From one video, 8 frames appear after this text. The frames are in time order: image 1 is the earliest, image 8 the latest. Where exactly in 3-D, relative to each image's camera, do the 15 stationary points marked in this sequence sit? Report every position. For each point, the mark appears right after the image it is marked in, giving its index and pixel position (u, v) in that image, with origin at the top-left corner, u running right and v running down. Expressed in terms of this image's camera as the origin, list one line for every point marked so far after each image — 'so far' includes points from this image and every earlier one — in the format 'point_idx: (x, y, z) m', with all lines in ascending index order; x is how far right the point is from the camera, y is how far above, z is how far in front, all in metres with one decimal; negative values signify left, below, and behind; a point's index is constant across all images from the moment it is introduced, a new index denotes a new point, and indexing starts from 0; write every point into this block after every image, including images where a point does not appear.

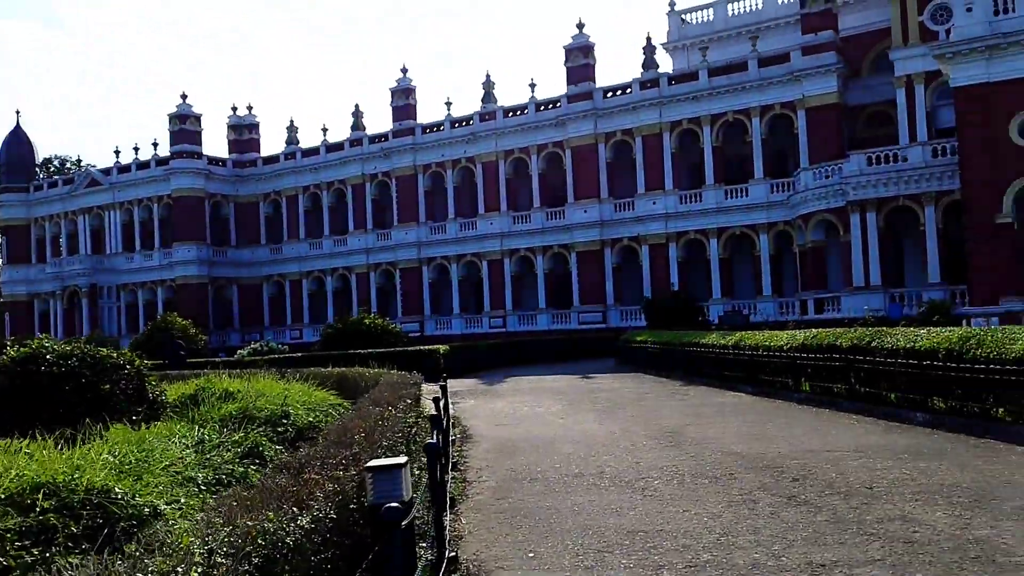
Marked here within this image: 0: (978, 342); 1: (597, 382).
0: (+4.8, -0.6, +9.3) m
1: (+1.6, -1.8, +17.1) m
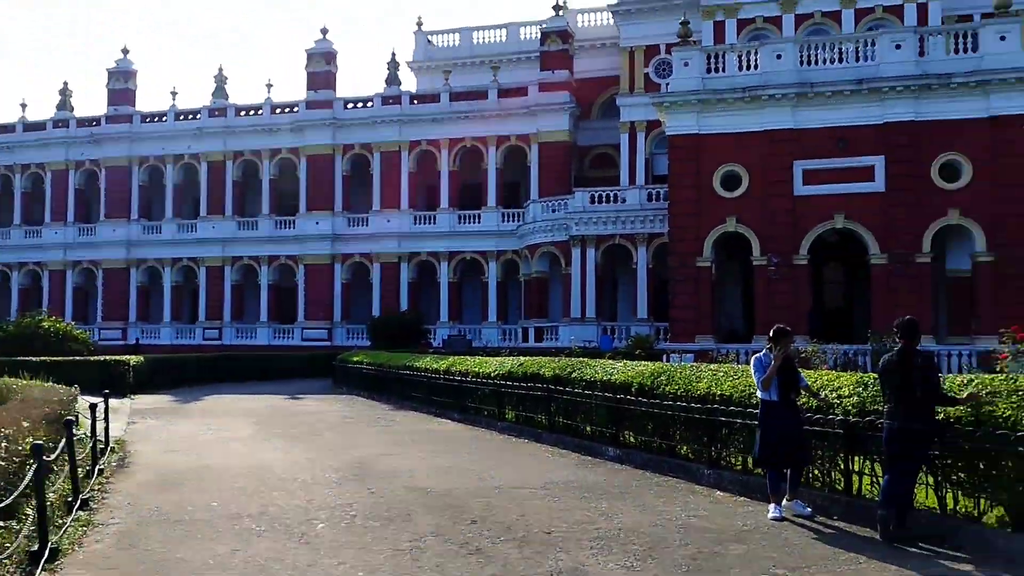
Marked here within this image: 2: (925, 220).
0: (+1.6, -1.0, +9.4) m
1: (-3.7, -2.0, +16.0) m
2: (+9.1, +1.5, +19.7) m
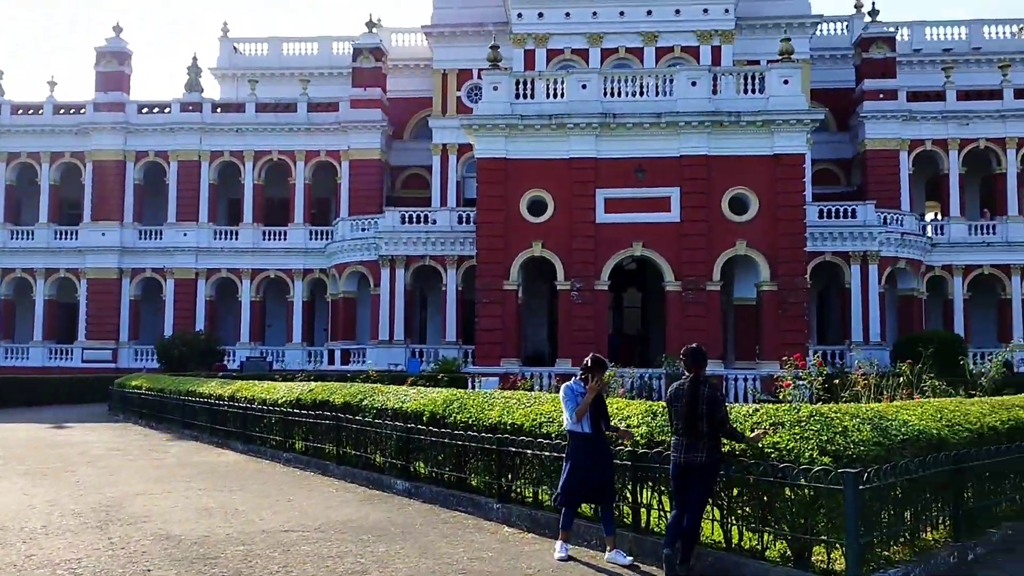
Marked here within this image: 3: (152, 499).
0: (-0.5, -1.2, +9.0) m
1: (-7.1, -2.3, +14.3) m
2: (+4.7, +0.9, +20.7) m
3: (-3.2, -1.8, +7.9) m
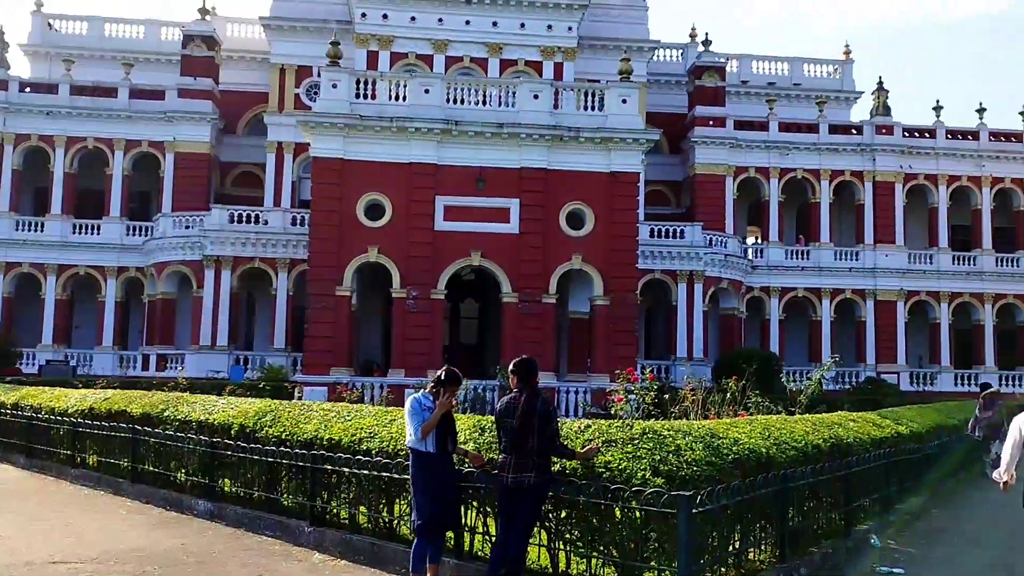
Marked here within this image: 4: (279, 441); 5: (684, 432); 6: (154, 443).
0: (-2.2, -1.2, +8.3) m
1: (-9.7, -2.1, +12.3) m
2: (+0.9, +0.6, +20.7) m
3: (-4.6, -1.7, +6.8) m
4: (-2.0, -1.3, +7.9) m
5: (+1.2, -1.0, +6.4) m
6: (-3.6, -1.6, +9.2) m
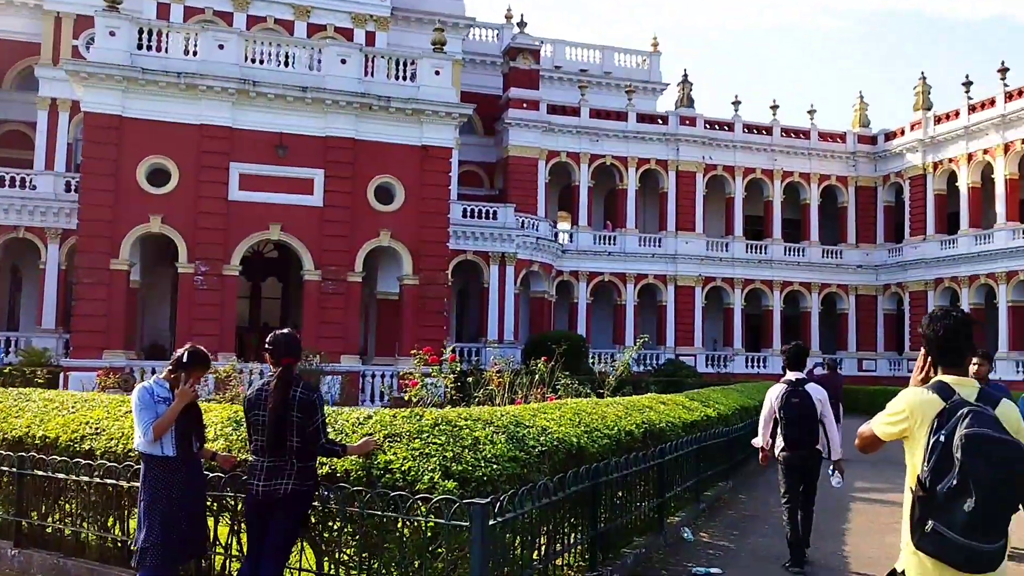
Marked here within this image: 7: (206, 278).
0: (-3.9, -0.9, +6.8) m
1: (-12.1, -1.7, +9.2) m
2: (-3.4, +1.0, +19.6) m
3: (-6.0, -1.5, +4.8) m
4: (-3.7, -1.1, +6.5) m
5: (-0.2, -0.8, +5.7) m
6: (-5.5, -1.3, +7.4) m
7: (-6.3, +0.2, +18.5) m
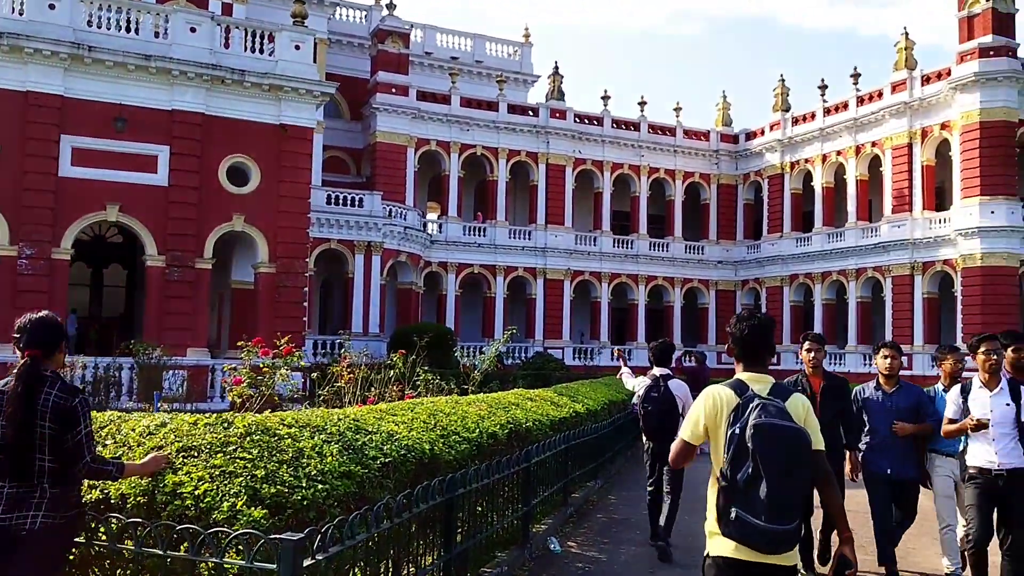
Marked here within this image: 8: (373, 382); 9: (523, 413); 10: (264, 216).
0: (-4.9, -0.8, +5.5) m
1: (-13.3, -1.4, +6.7) m
2: (-6.2, +1.3, +18.2) m
3: (-6.6, -1.3, +3.2) m
4: (-4.6, -0.9, +5.2) m
5: (-1.0, -0.7, +4.9) m
6: (-6.5, -1.1, +5.8) m
7: (-8.9, +0.5, +16.7) m
8: (-1.9, -1.3, +12.7) m
9: (+0.1, -1.0, +7.3) m
10: (-5.2, +1.5, +18.7) m
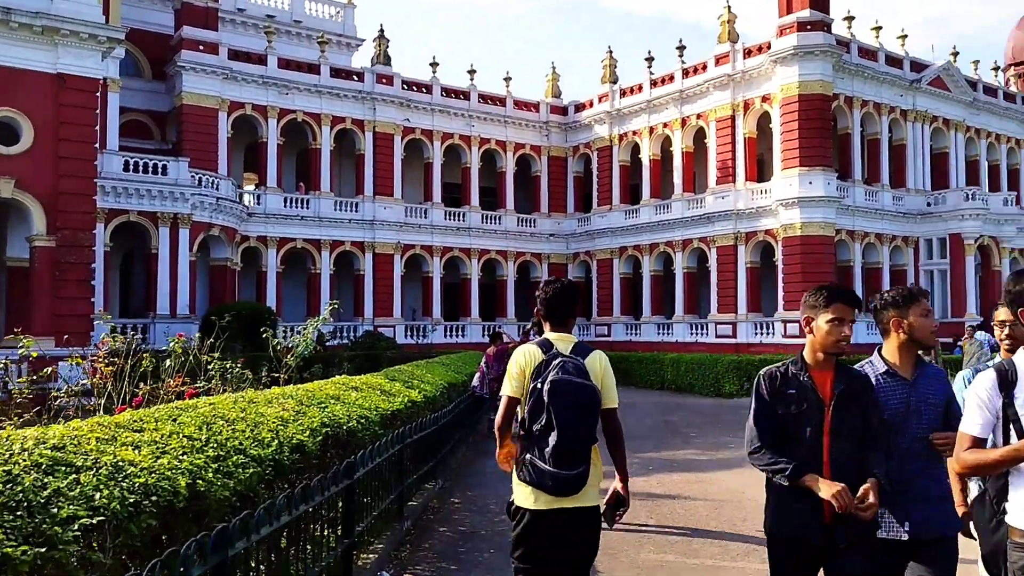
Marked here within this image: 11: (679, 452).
0: (-5.6, -0.7, +3.1) m
1: (-14.1, -1.5, +2.7) m
2: (-9.3, +1.7, +15.3) m
3: (-6.9, -1.3, +0.5) m
4: (-5.3, -0.8, +2.9) m
5: (-1.7, -0.6, +3.3) m
6: (-7.3, -1.0, +3.2) m
7: (-11.7, +0.8, +13.3) m
8: (-4.1, -1.0, +10.8) m
9: (-1.1, -0.8, +5.9) m
10: (-8.5, +1.9, +16.0) m
11: (+2.0, -2.0, +10.6) m
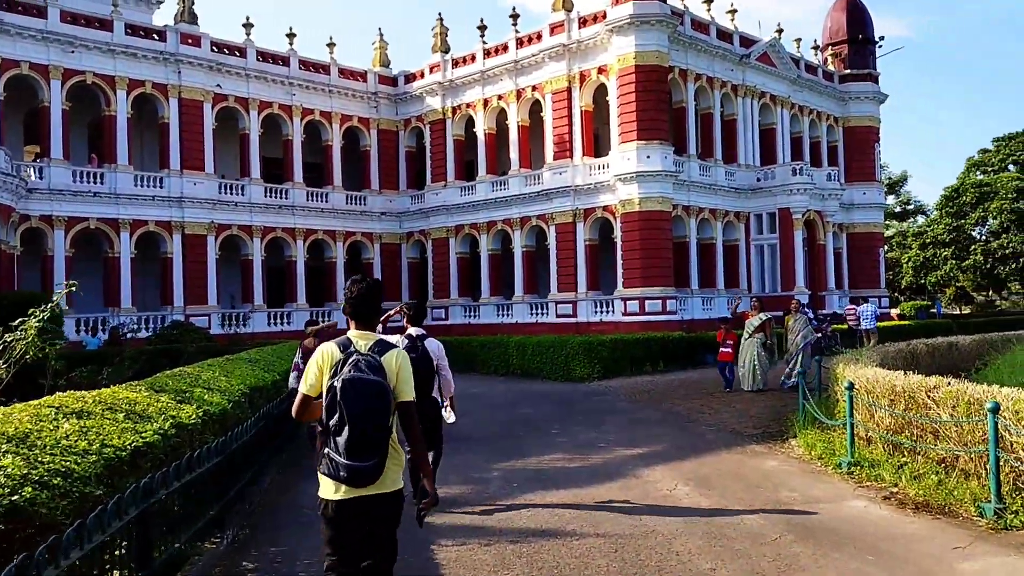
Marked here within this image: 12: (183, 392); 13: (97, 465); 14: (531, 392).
0: (-5.8, -0.7, +0.2) m
1: (-14.1, -1.7, -1.8) m
2: (-11.8, +1.8, +11.4) m
3: (-6.6, -1.4, -2.6) m
4: (-5.4, -0.8, 0.0) m
5: (-2.0, -0.5, +1.0) m
6: (-7.5, -1.1, -0.1) m
7: (-13.8, +0.8, +9.0) m
8: (-5.7, -0.8, +8.0) m
9: (-1.9, -0.6, +3.7) m
10: (-11.1, +2.0, +12.2) m
11: (+0.3, -1.7, +8.9) m
12: (-2.1, -0.7, +6.0) m
13: (-1.8, -0.7, +4.1) m
14: (+0.3, -1.9, +16.4) m
